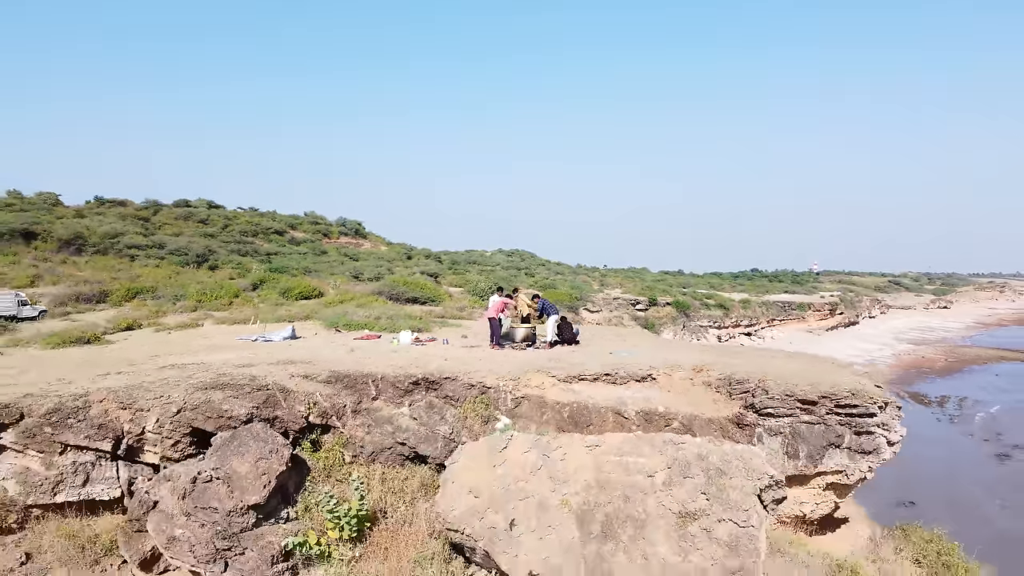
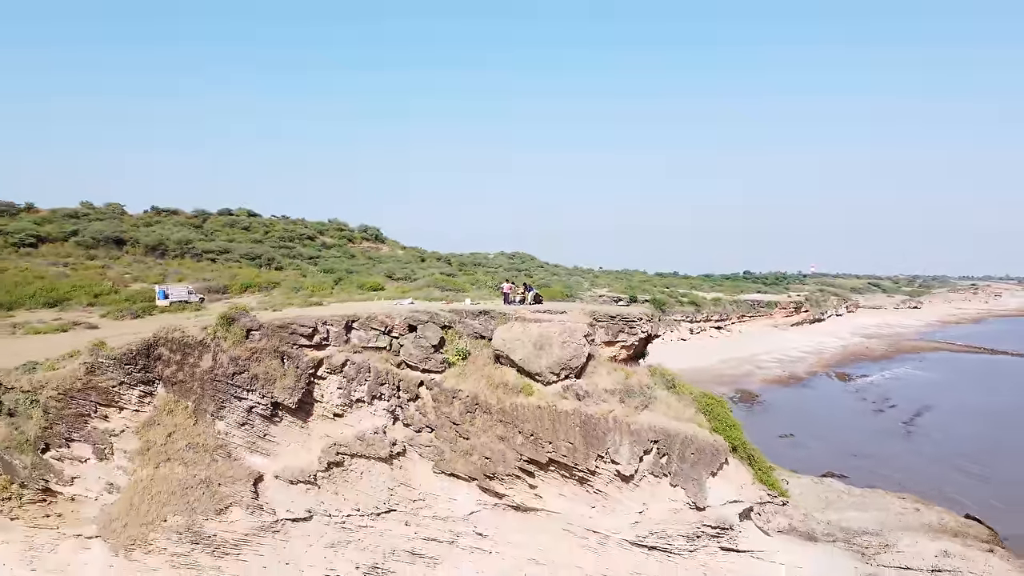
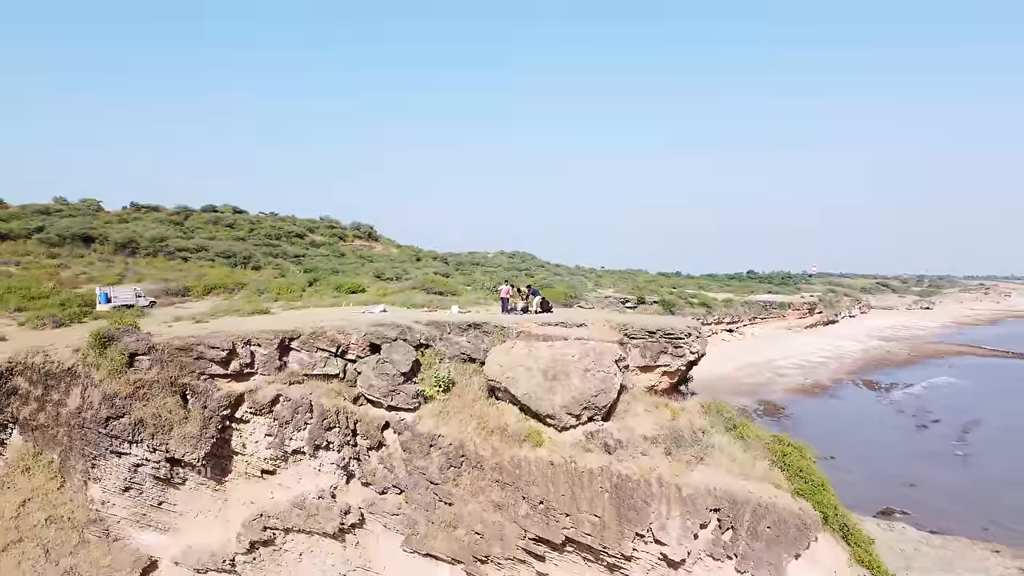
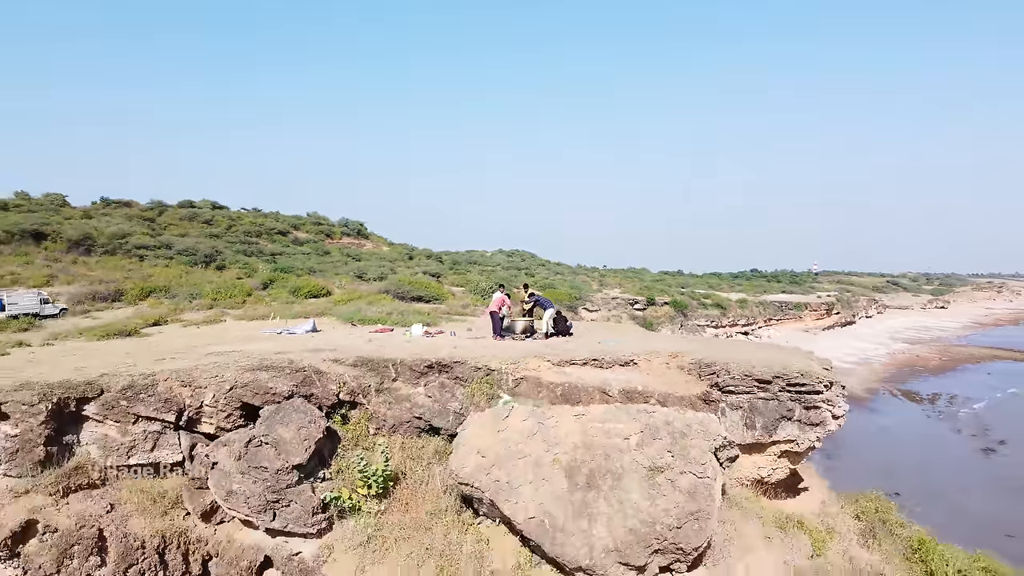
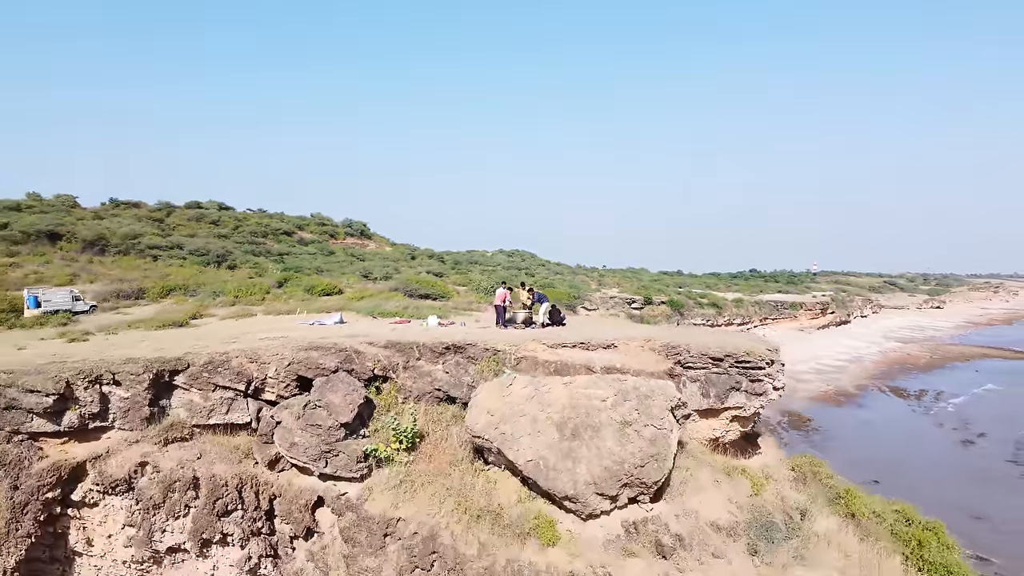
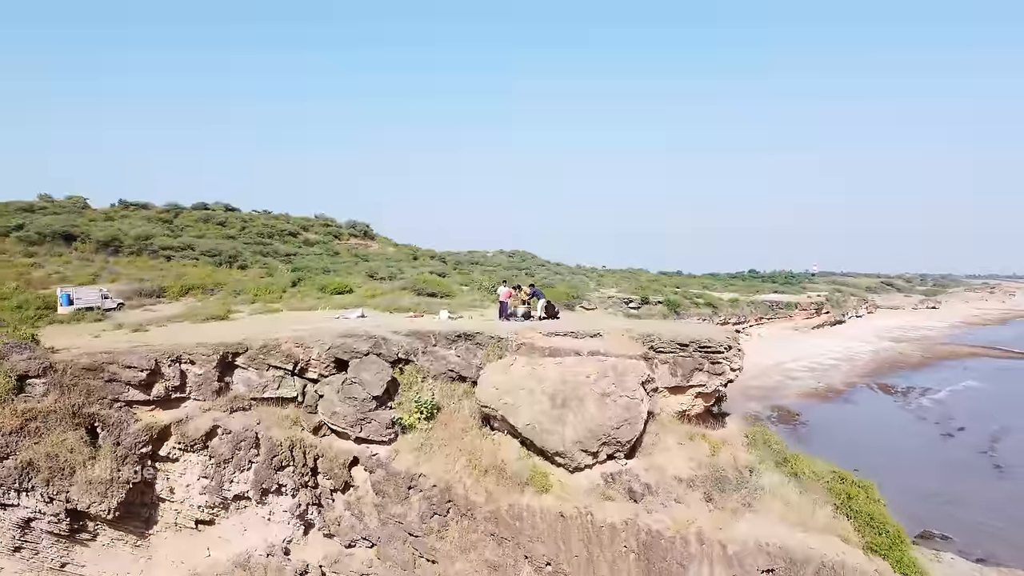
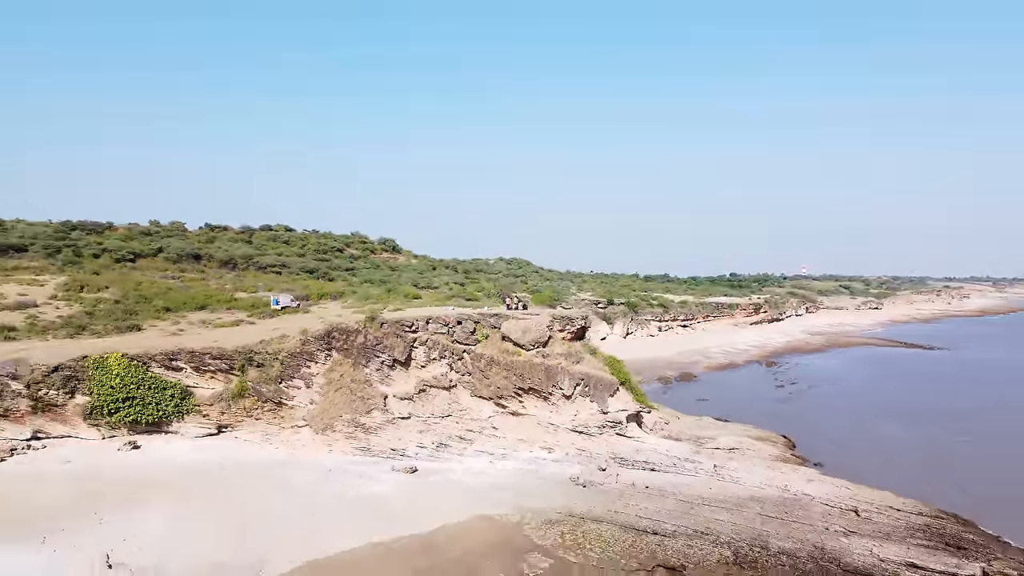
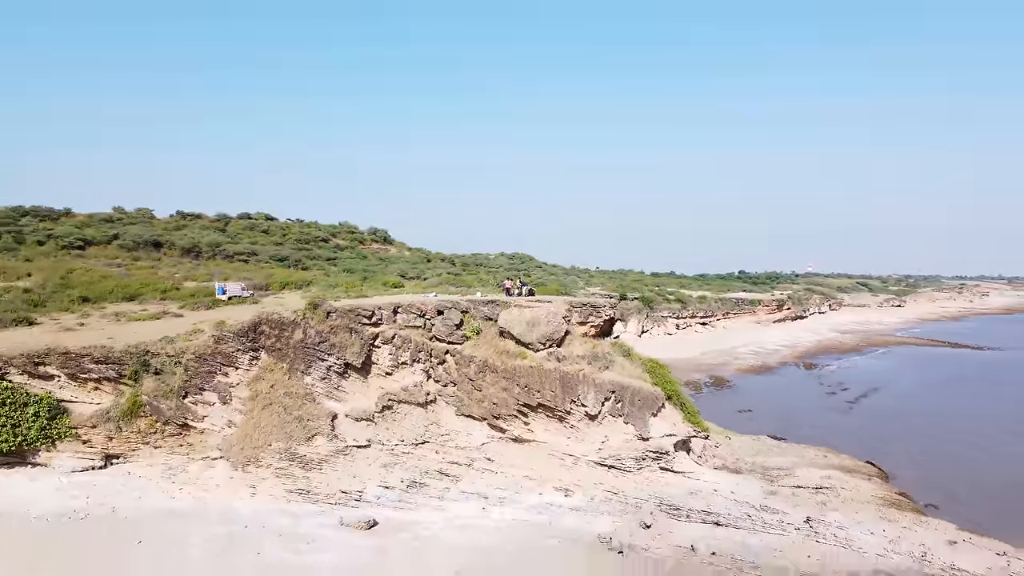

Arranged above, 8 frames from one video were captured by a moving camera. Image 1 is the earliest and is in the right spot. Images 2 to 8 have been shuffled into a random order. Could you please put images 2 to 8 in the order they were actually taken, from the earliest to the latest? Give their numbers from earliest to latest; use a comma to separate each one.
4, 5, 6, 3, 2, 8, 7
